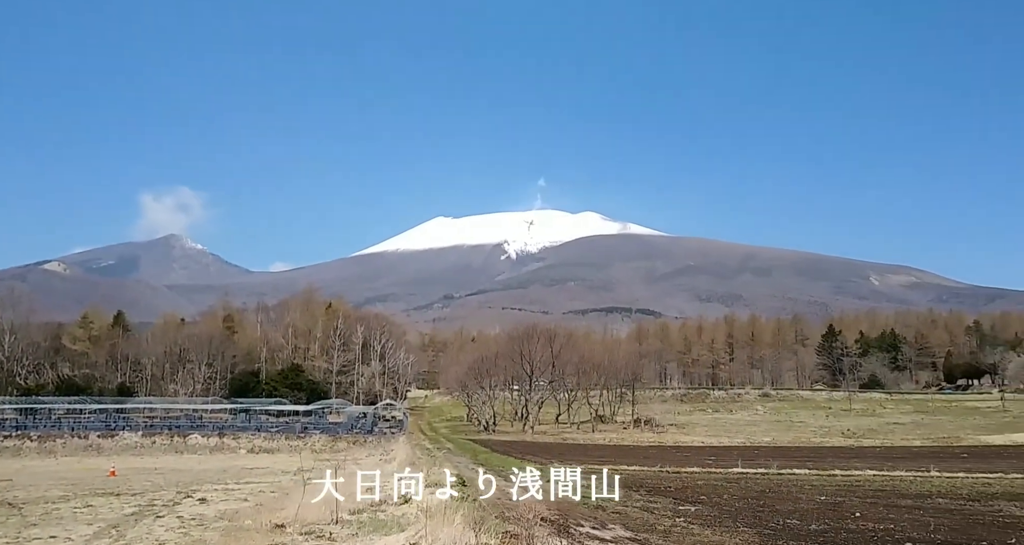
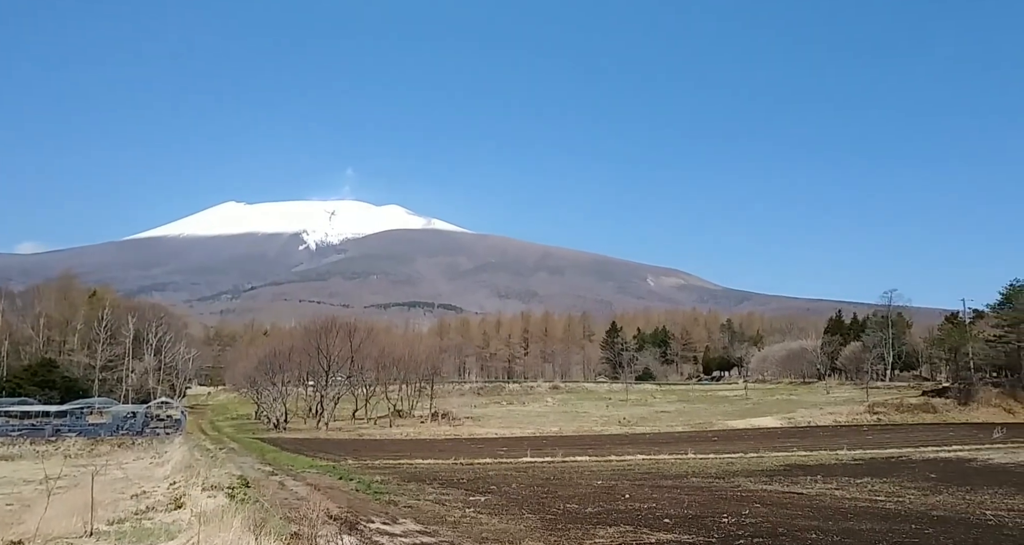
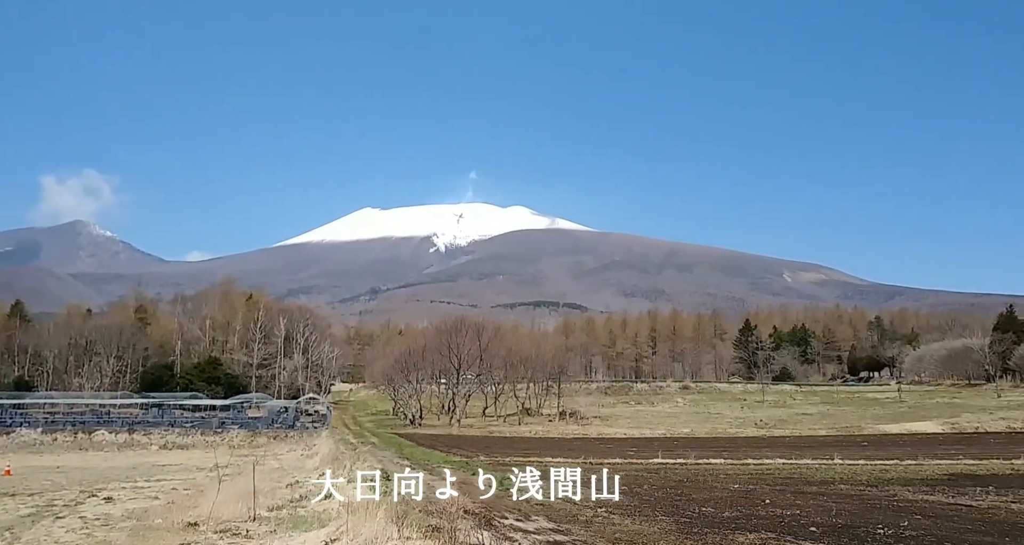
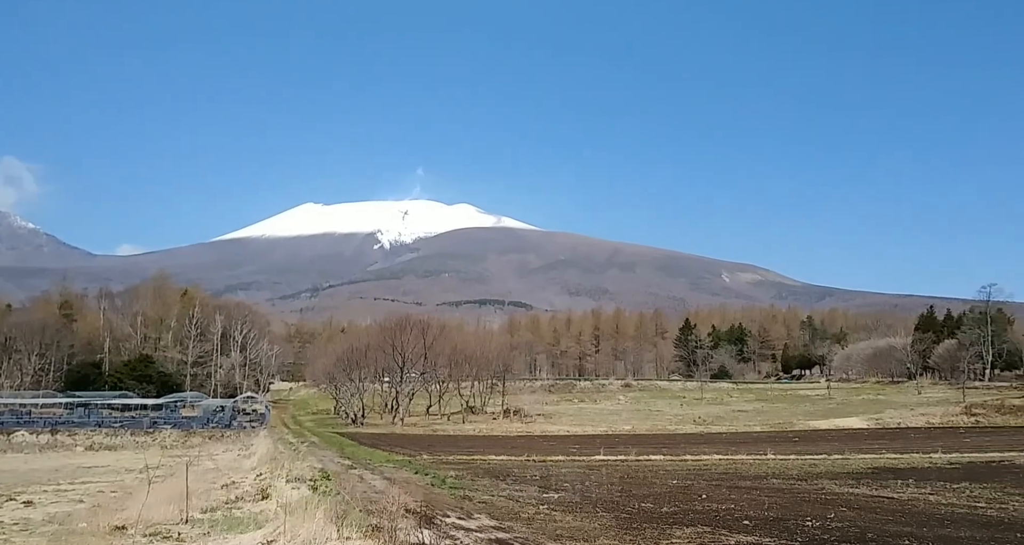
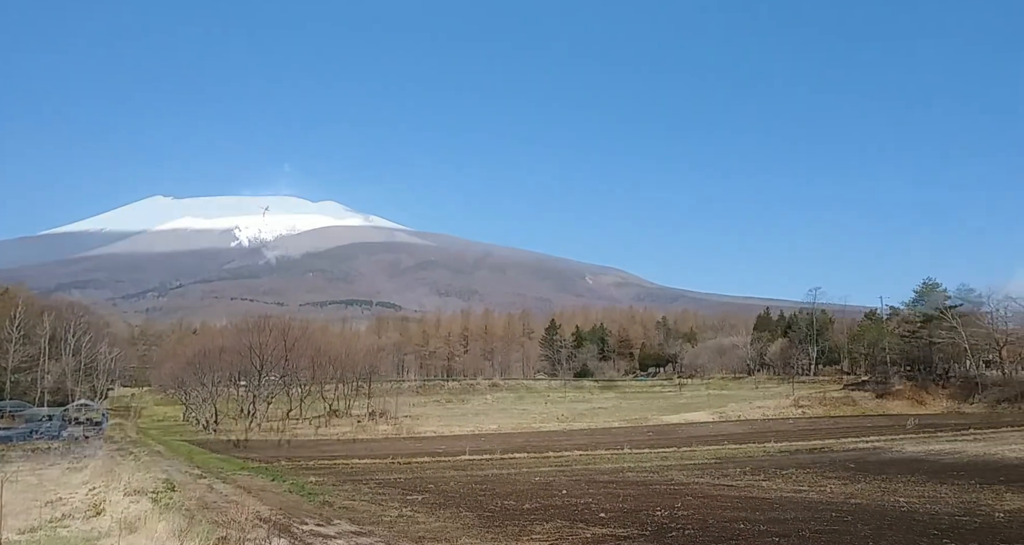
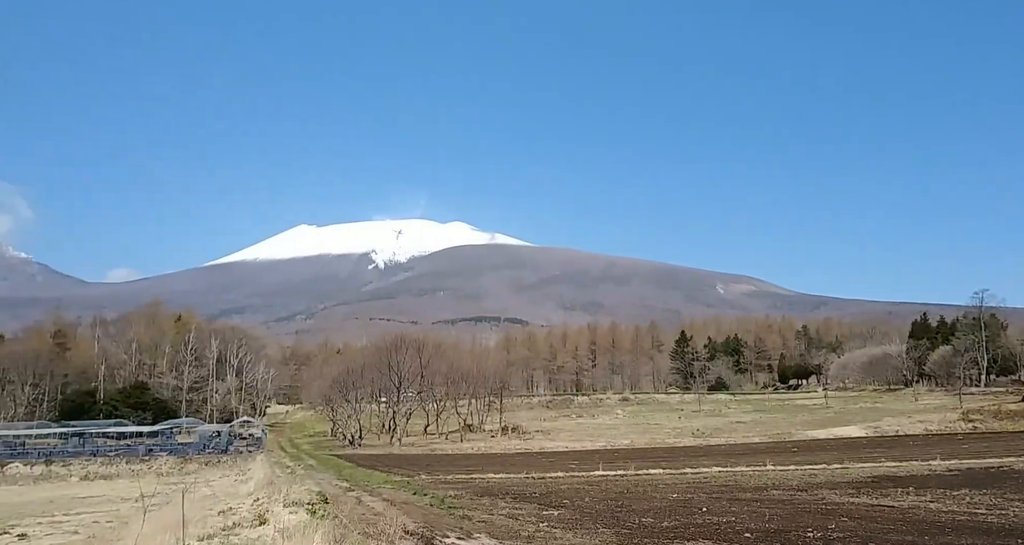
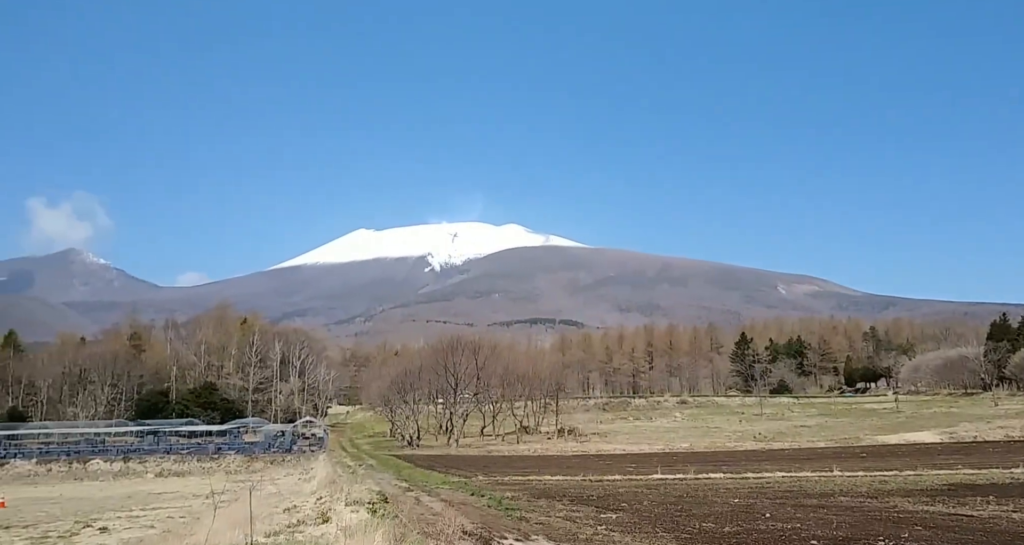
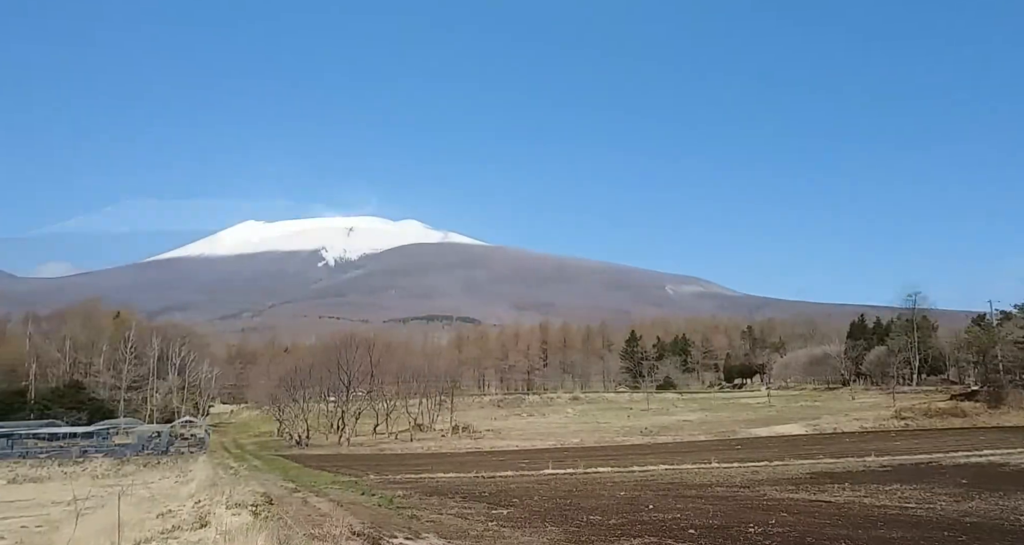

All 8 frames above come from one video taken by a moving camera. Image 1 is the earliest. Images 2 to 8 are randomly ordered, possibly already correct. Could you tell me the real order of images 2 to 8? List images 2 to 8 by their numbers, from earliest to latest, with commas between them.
3, 4, 2, 5, 8, 6, 7
